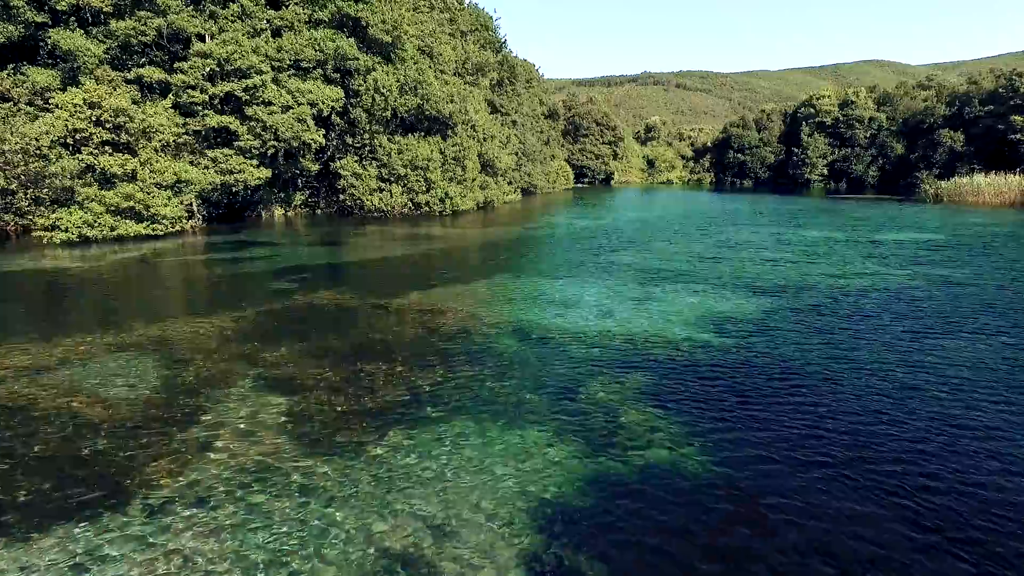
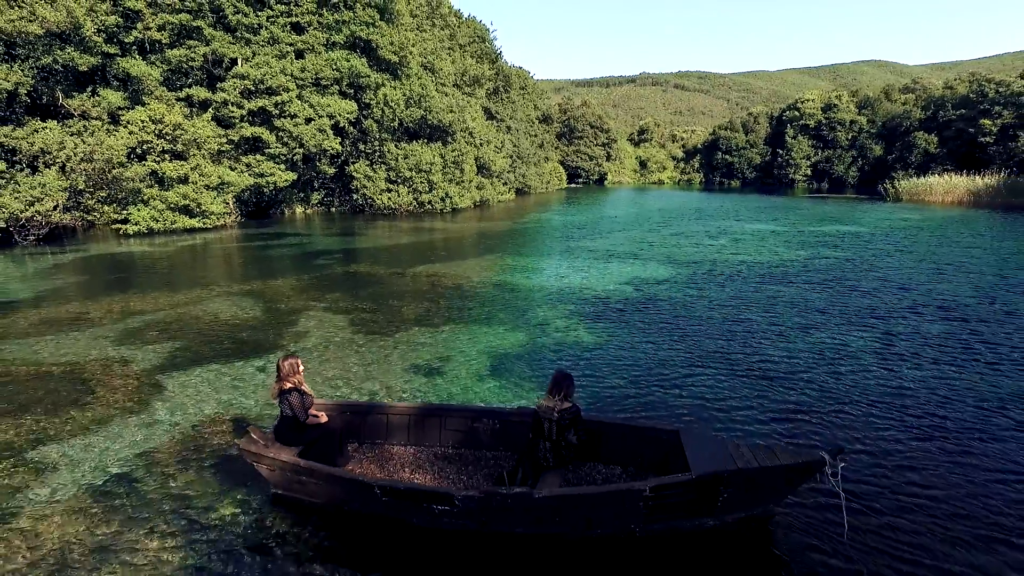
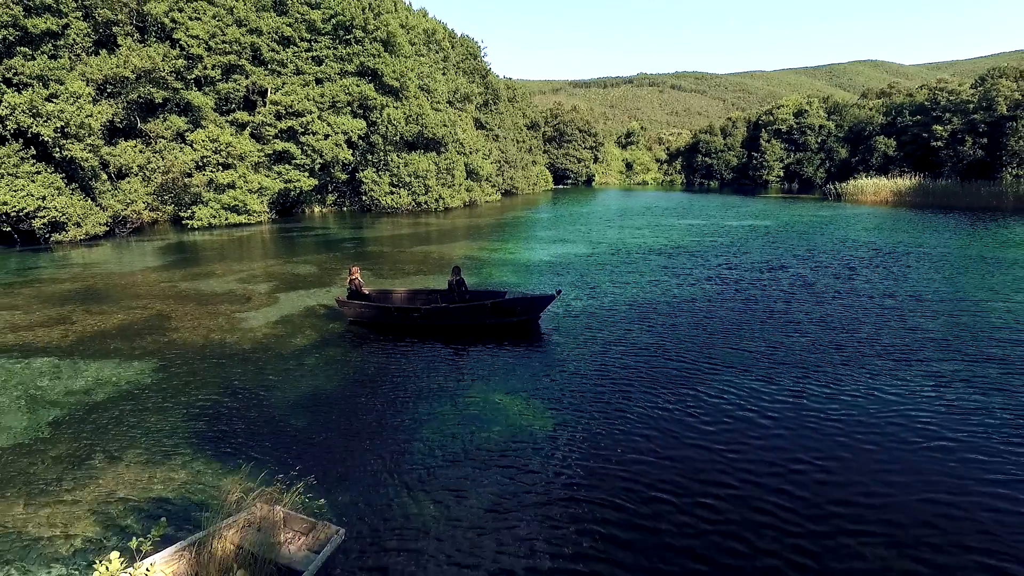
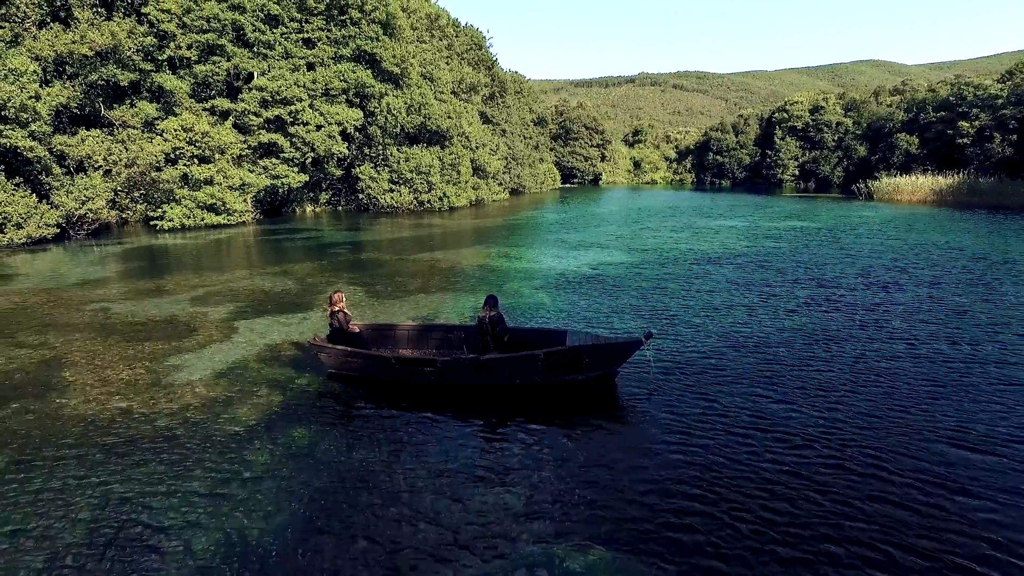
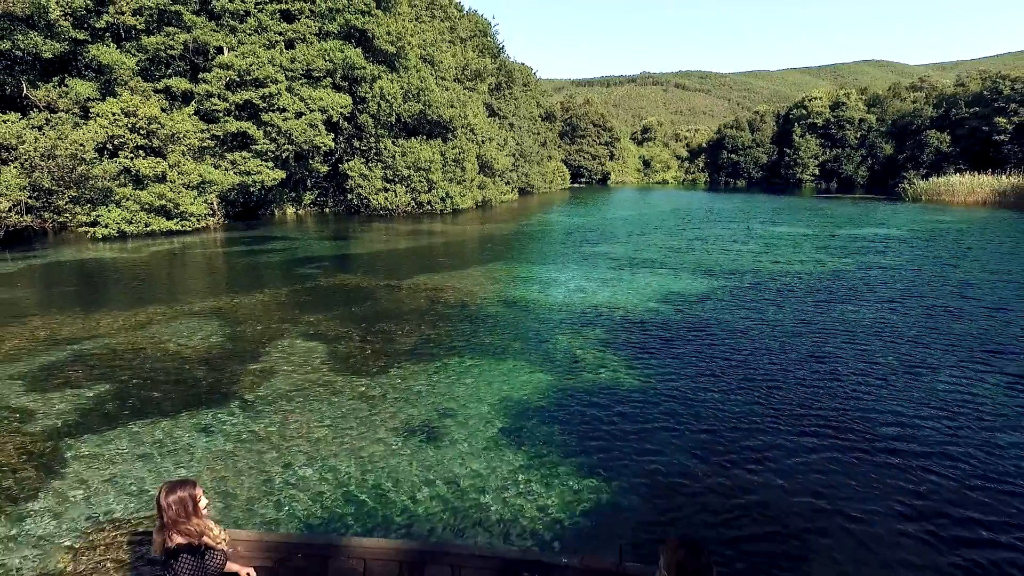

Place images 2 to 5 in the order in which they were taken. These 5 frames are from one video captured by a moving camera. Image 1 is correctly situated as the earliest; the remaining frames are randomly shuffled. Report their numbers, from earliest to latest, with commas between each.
5, 2, 4, 3
